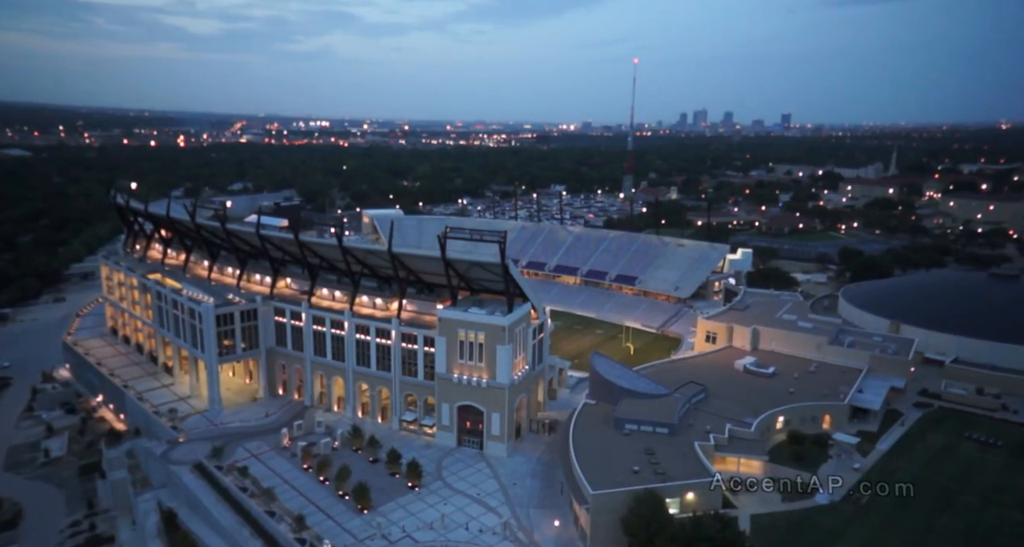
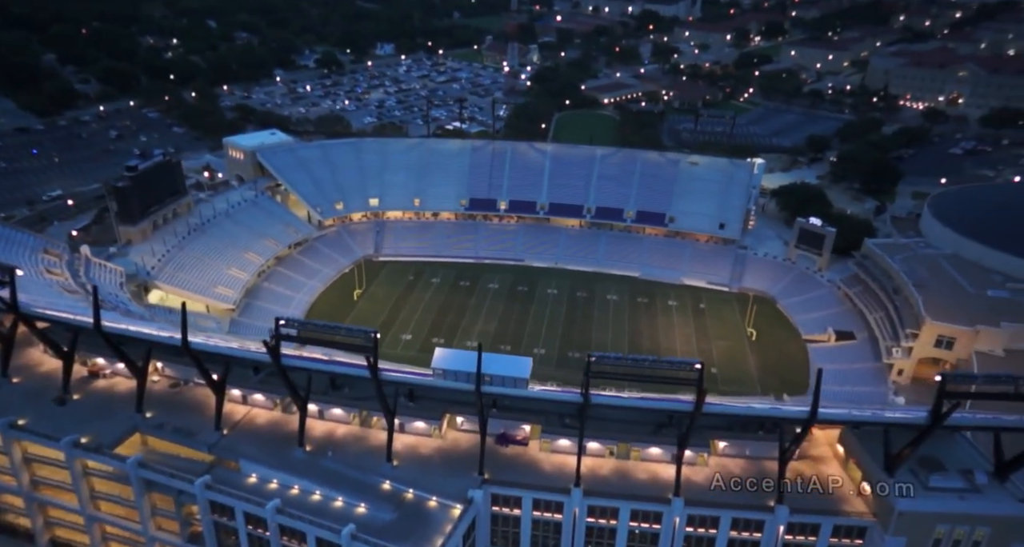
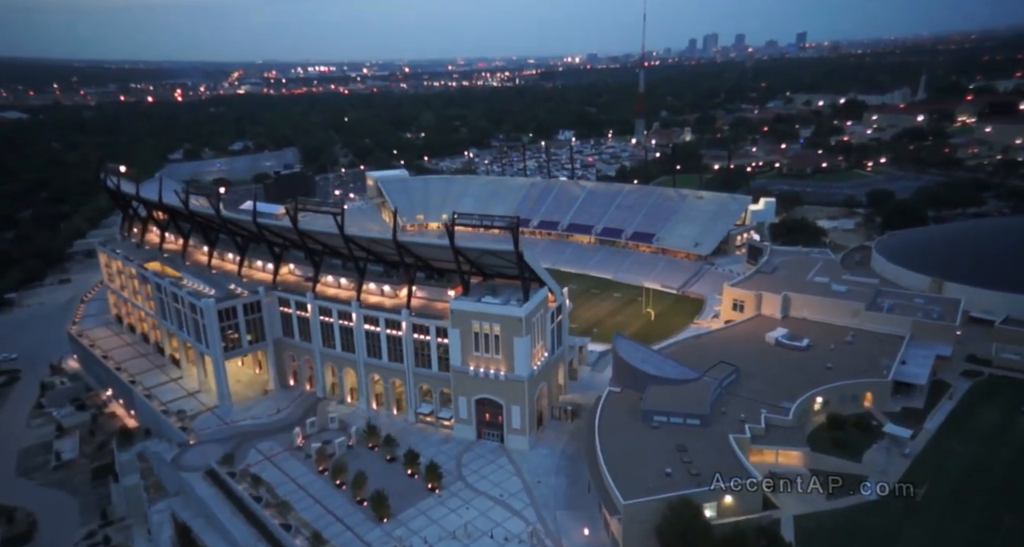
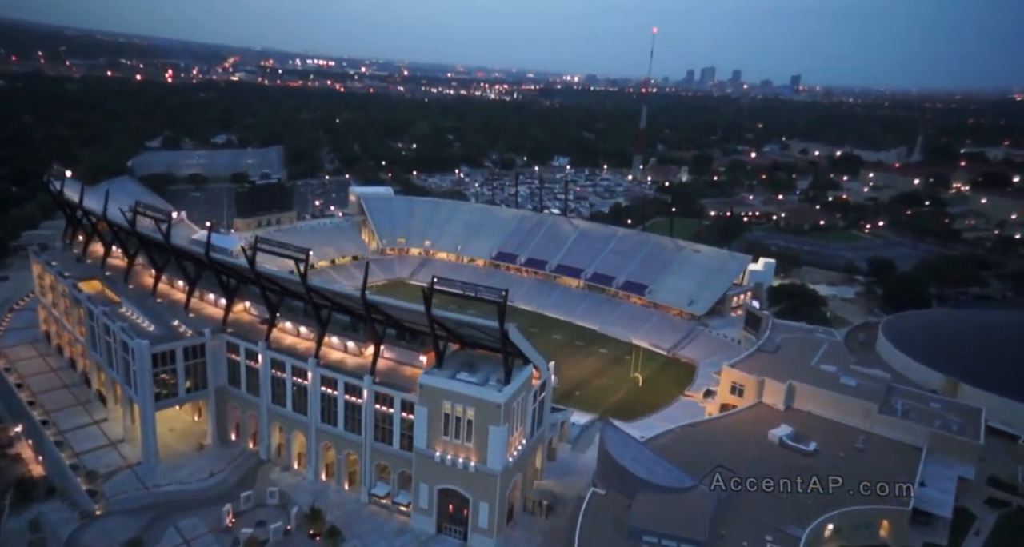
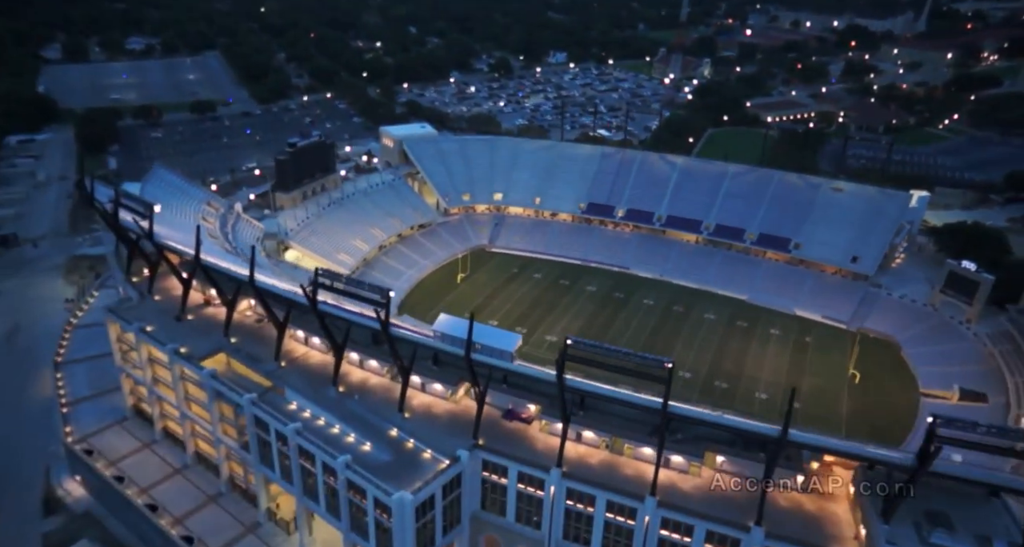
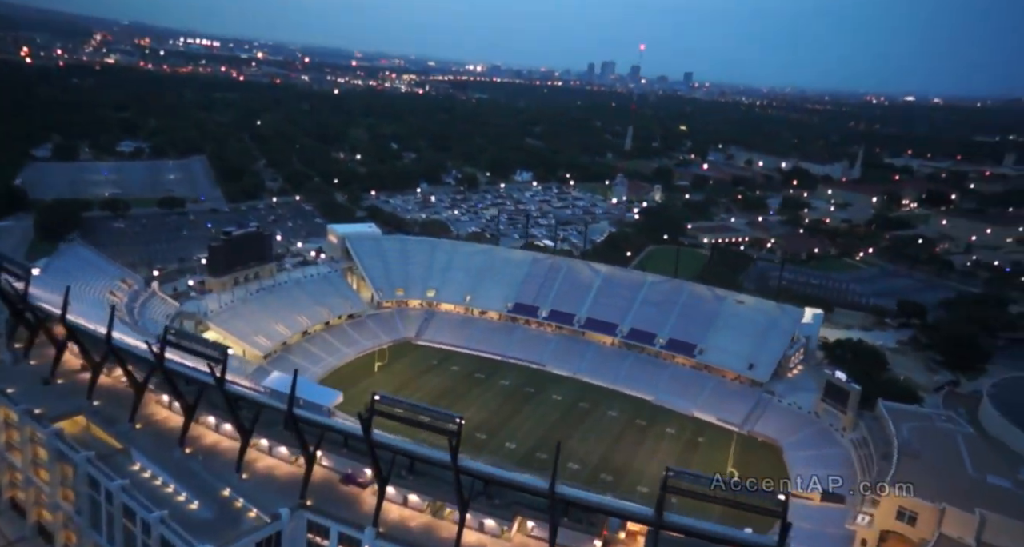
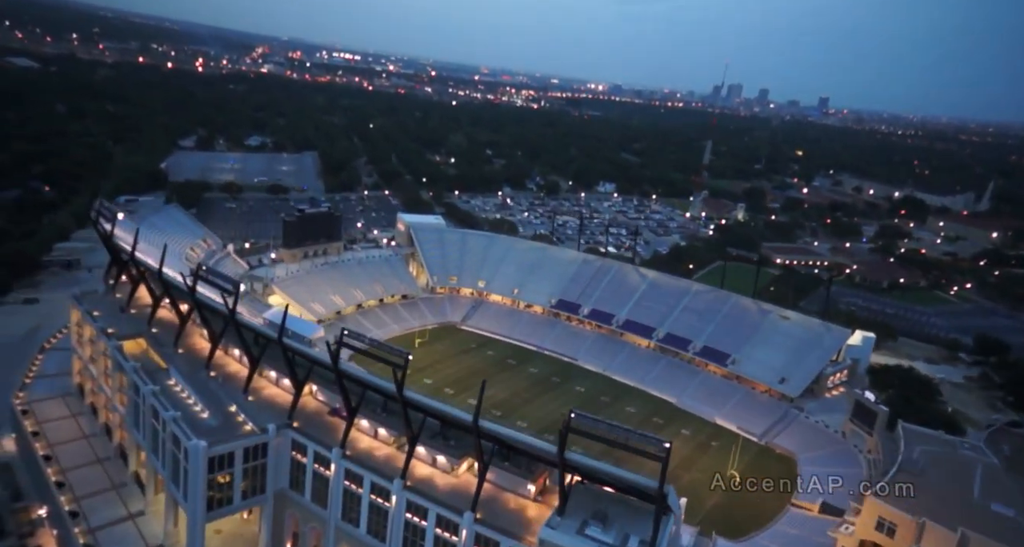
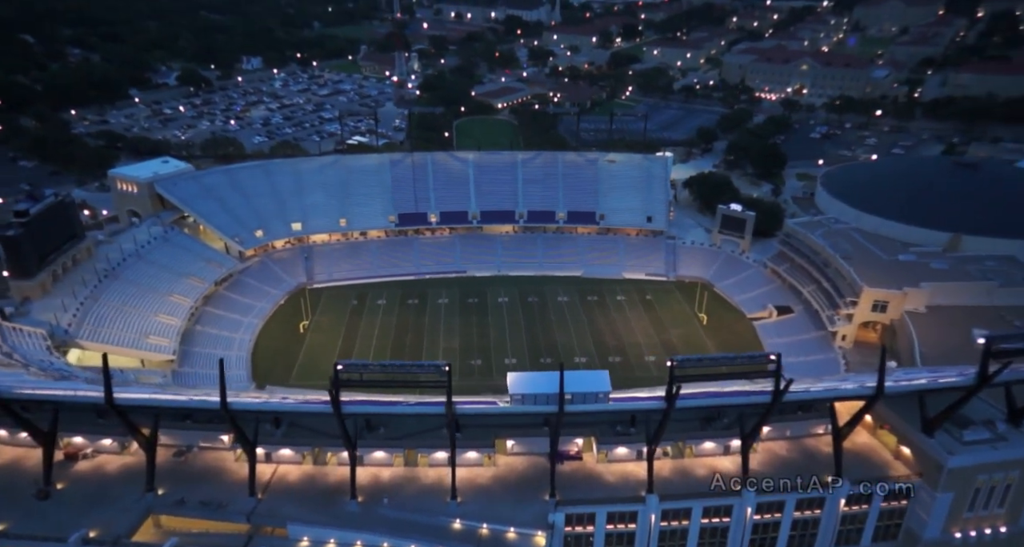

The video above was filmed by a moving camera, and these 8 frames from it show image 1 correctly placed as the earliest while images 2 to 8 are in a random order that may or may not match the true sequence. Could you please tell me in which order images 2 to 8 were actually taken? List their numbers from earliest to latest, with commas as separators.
3, 4, 7, 6, 5, 2, 8
